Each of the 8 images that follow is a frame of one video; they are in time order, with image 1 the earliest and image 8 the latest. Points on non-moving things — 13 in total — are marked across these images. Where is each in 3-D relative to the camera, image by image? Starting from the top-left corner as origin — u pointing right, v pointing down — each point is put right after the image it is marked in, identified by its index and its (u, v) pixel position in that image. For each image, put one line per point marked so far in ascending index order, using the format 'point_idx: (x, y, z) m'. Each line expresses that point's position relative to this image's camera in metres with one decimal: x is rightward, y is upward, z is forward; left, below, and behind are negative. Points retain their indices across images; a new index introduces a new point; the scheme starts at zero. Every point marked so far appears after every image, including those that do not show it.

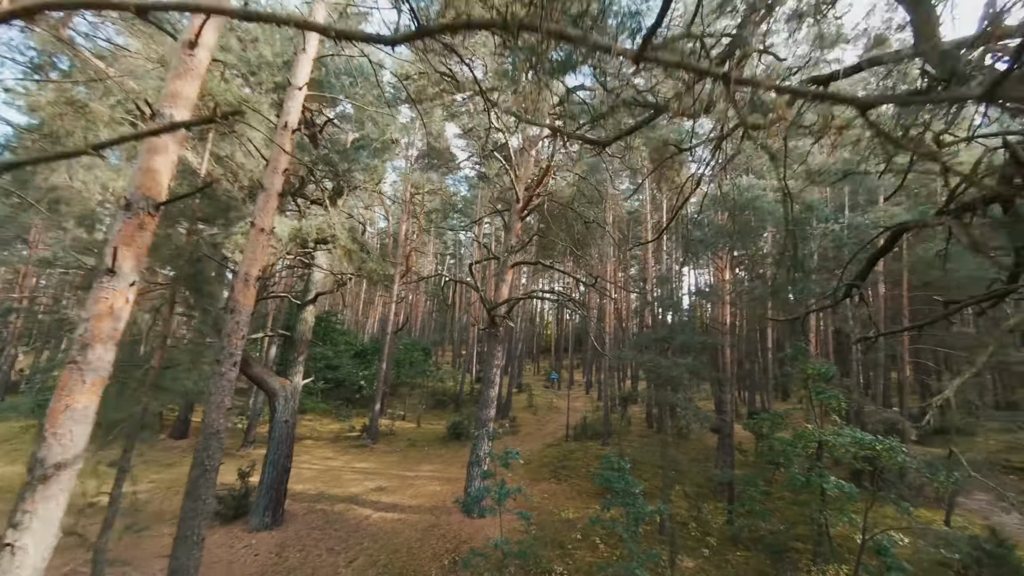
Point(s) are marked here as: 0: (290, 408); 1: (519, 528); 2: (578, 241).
0: (-5.6, -3.0, +9.8) m
1: (+0.2, -5.8, +9.3) m
2: (+1.8, +1.3, +10.8) m
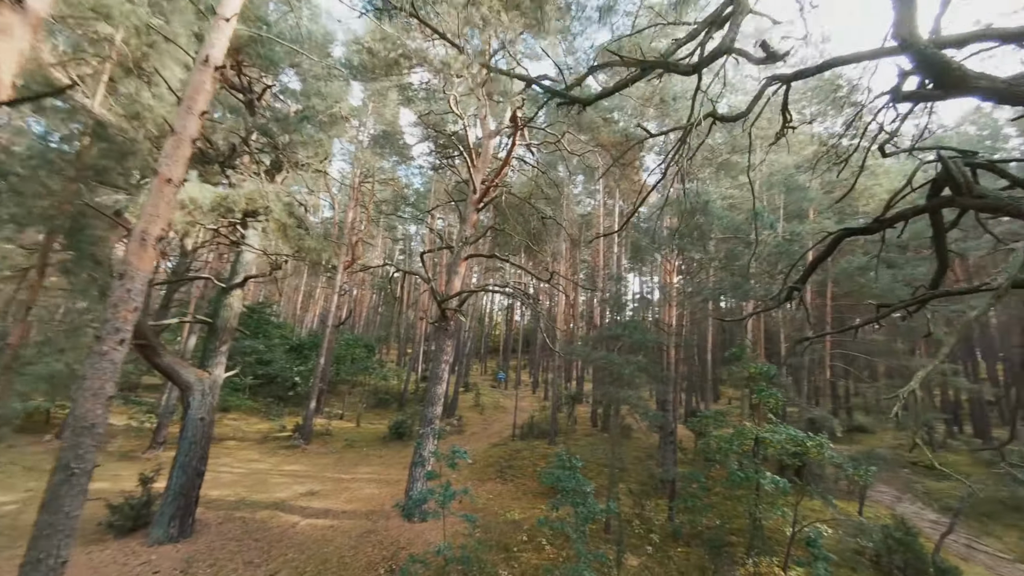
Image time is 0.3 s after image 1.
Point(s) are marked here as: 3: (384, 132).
0: (-6.8, -2.6, +8.7) m
1: (-1.1, -5.6, +8.9) m
2: (+0.6, +1.4, +10.6) m
3: (-5.6, +6.8, +17.0) m
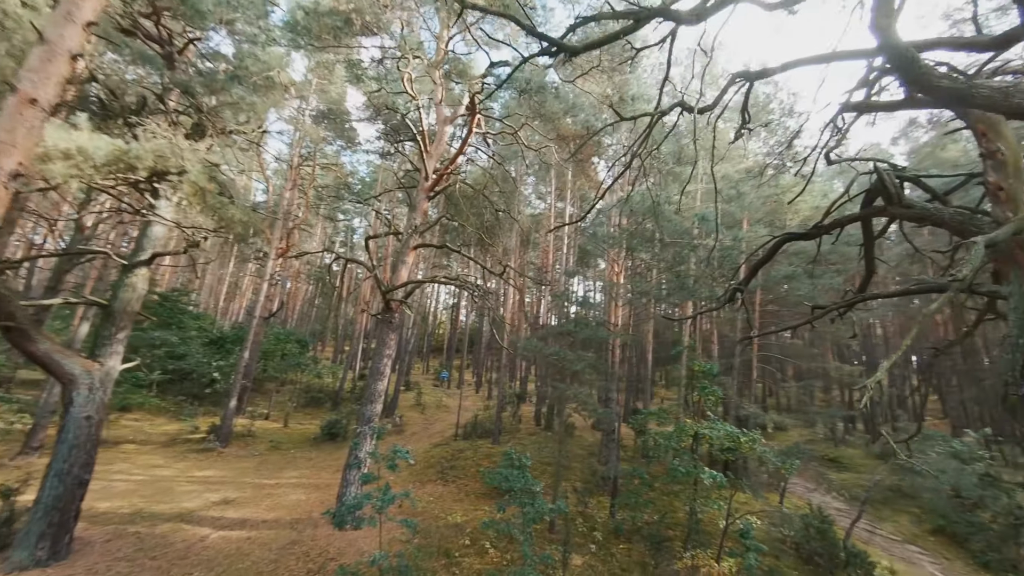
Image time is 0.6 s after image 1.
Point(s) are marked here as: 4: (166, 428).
0: (-7.9, -2.1, +7.4) m
1: (-2.4, -5.4, +8.3) m
2: (-0.6, +1.6, +10.3) m
3: (-7.5, +7.2, +15.8) m
4: (-16.1, -6.5, +18.1) m
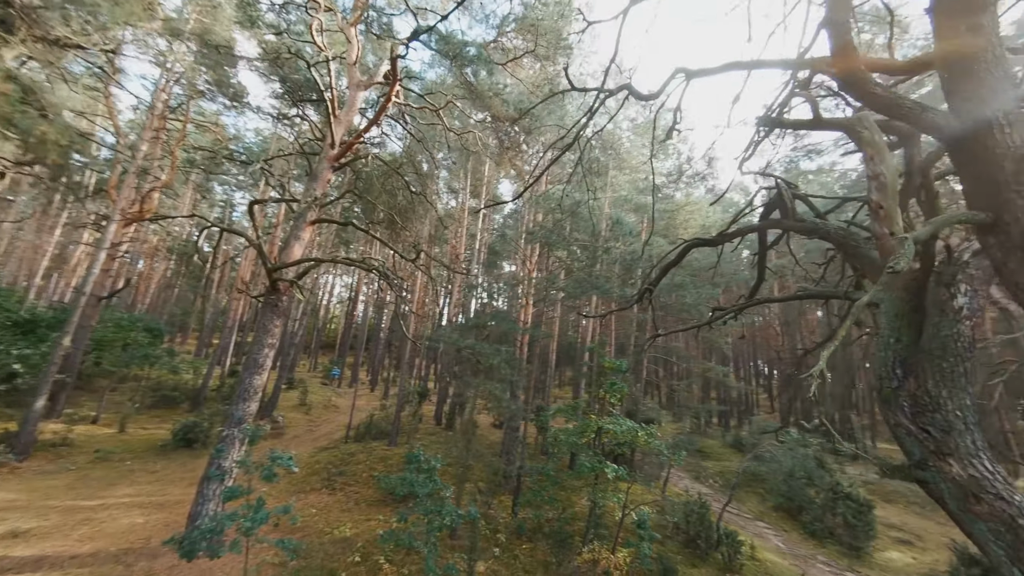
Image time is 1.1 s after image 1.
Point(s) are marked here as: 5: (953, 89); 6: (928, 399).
0: (-9.2, -1.4, +4.8) m
1: (-4.4, -4.9, +7.1) m
2: (-2.7, +1.9, +9.5) m
3: (-10.2, +8.0, +13.2) m
4: (-20.1, -5.1, +13.3) m
5: (+2.6, +1.2, +2.4) m
6: (+3.2, -0.8, +3.0) m
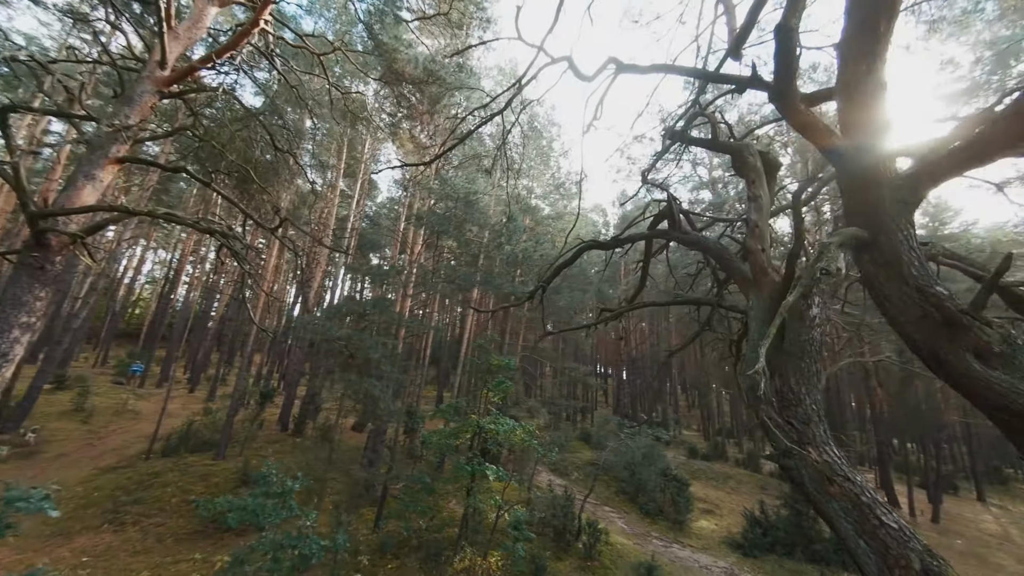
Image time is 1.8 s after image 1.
0: (-9.9, -0.4, +1.1) m
1: (-6.3, -4.3, +4.8) m
2: (-5.0, +2.4, +7.7) m
3: (-12.8, +9.1, +8.8) m
4: (-23.2, -3.2, +5.5) m
5: (+2.3, +1.2, +2.7) m
6: (+2.4, -0.9, +3.4) m
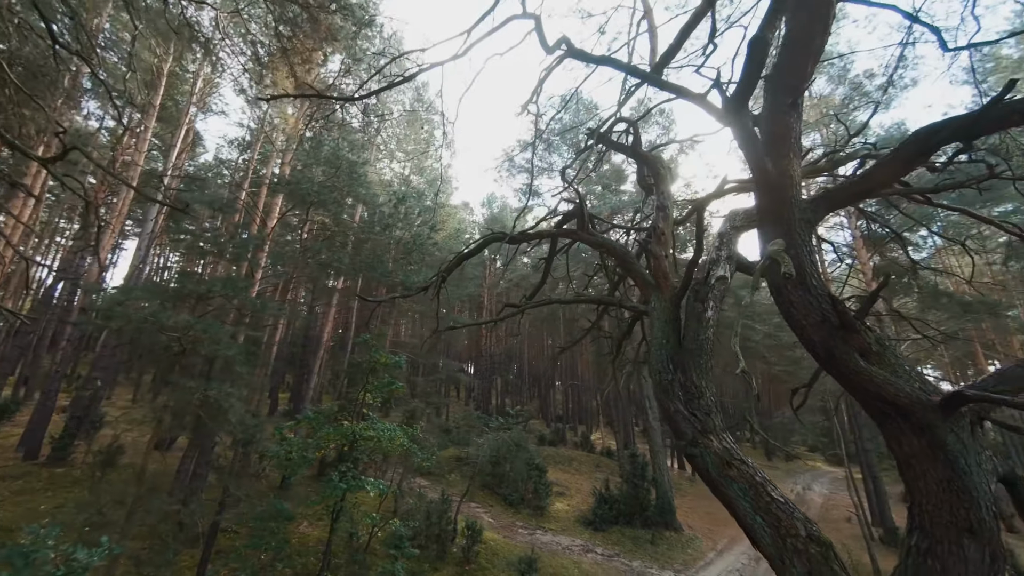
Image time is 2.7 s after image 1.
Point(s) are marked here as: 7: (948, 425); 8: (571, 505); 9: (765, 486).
0: (-8.9, +0.2, -2.8) m
1: (-7.1, -3.8, +1.9) m
2: (-6.5, +2.8, +5.1) m
3: (-13.8, +10.1, +3.4) m
4: (-23.0, -1.7, -3.4) m
5: (+2.0, +1.1, +3.0) m
6: (+1.7, -1.0, +3.7) m
7: (+2.7, -0.8, +2.4) m
8: (+2.0, -7.2, +12.9) m
9: (+2.1, -1.6, +3.2) m
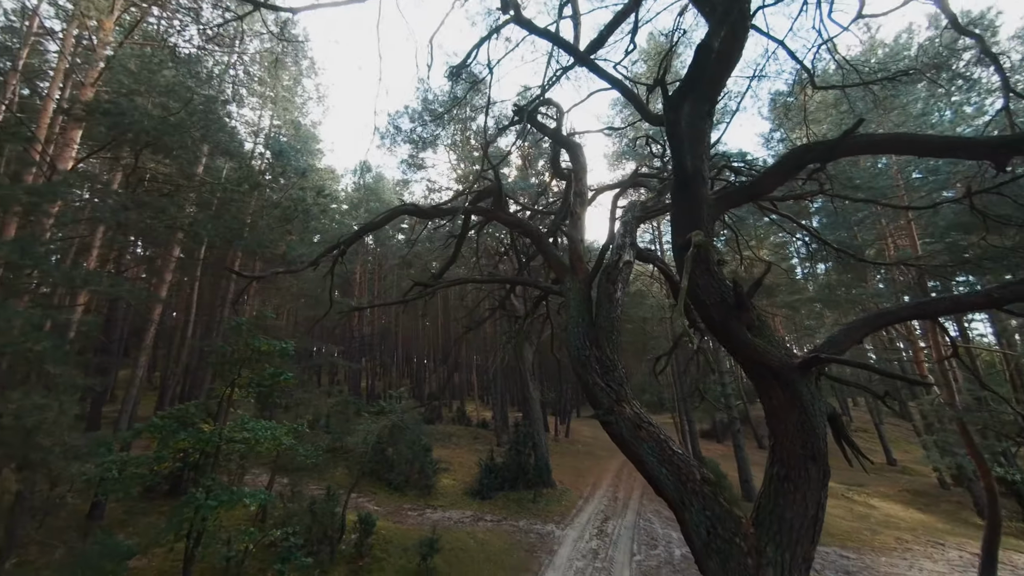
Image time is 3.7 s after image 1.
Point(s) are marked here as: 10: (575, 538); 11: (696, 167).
0: (-6.9, 0.0, -5.6) m
1: (-6.8, -3.7, -0.4) m
2: (-7.1, +3.1, +2.5) m
3: (-13.3, +10.3, -1.9) m
4: (-20.1, -1.7, -10.7) m
5: (+1.6, +1.2, +3.4) m
6: (+1.0, -0.8, +4.1) m
7: (+2.3, -0.7, +3.1) m
8: (-1.9, -6.5, +13.2) m
9: (+1.5, -1.5, +3.7) m
10: (+1.4, -5.7, +8.9) m
11: (+1.5, +1.1, +3.4) m
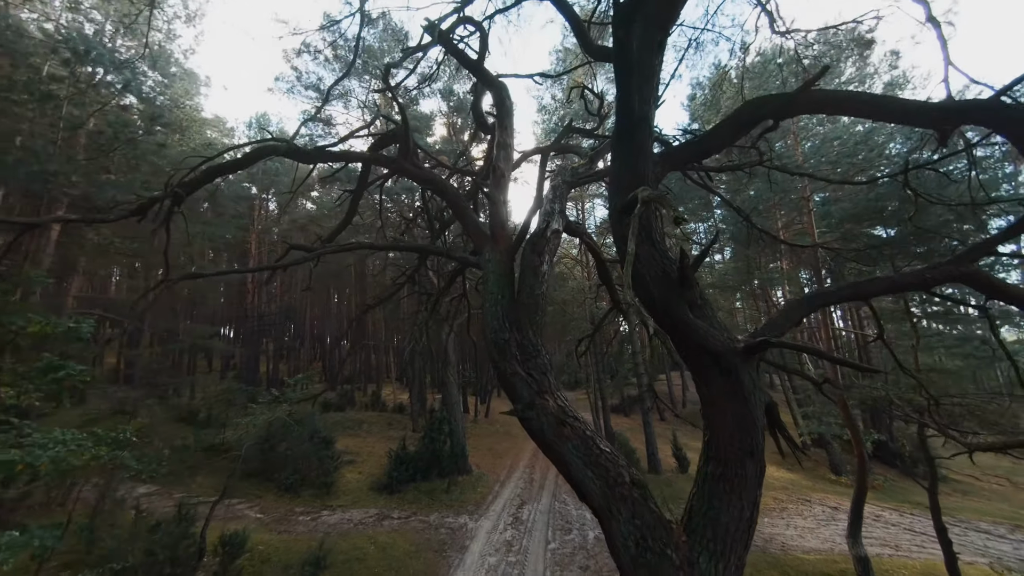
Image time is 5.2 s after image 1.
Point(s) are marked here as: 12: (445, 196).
0: (-5.7, 0.0, -7.6) m
1: (-6.8, -3.5, -2.3) m
2: (-7.4, +3.5, +0.1) m
3: (-12.3, +10.6, -5.7) m
4: (-17.7, -1.7, -15.1) m
5: (+0.9, +1.4, +2.8) m
6: (+0.2, -0.5, +3.4) m
7: (+1.7, -0.6, +2.7) m
8: (-4.6, -5.7, +12.1) m
9: (+0.7, -1.3, +3.2) m
10: (-0.5, -5.2, +8.4) m
11: (+0.9, +1.3, +2.8) m
12: (-0.7, +1.0, +4.3) m
